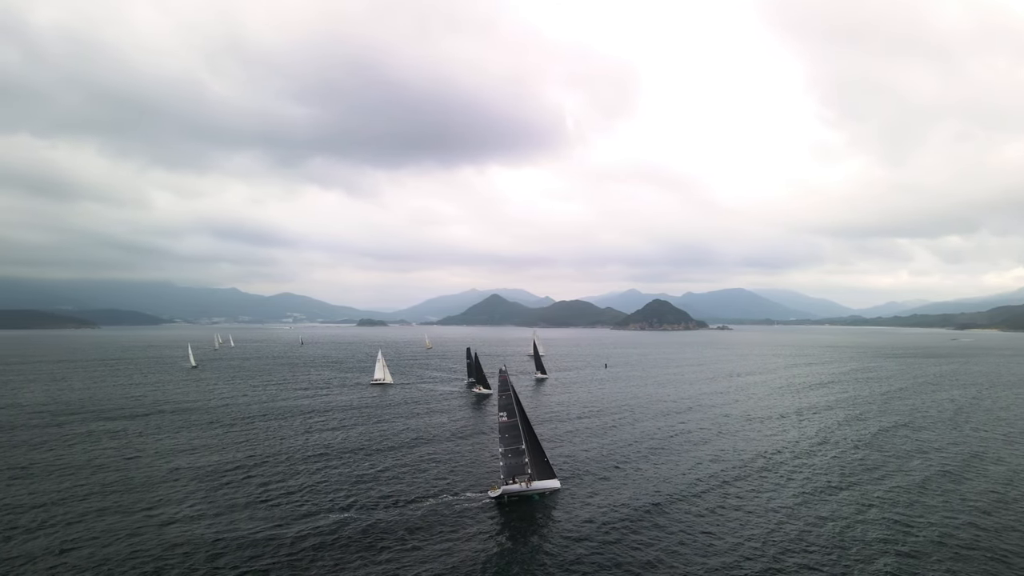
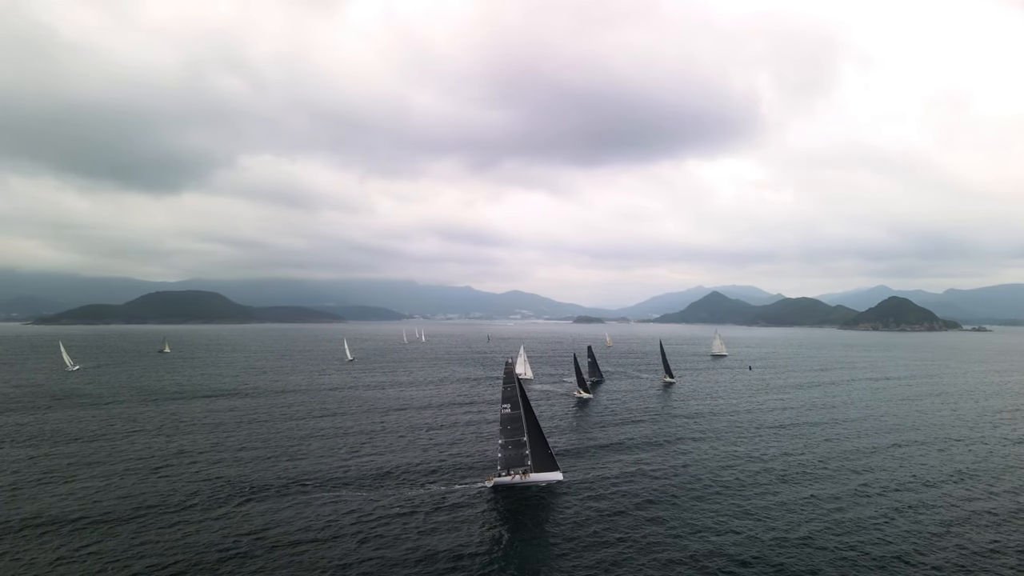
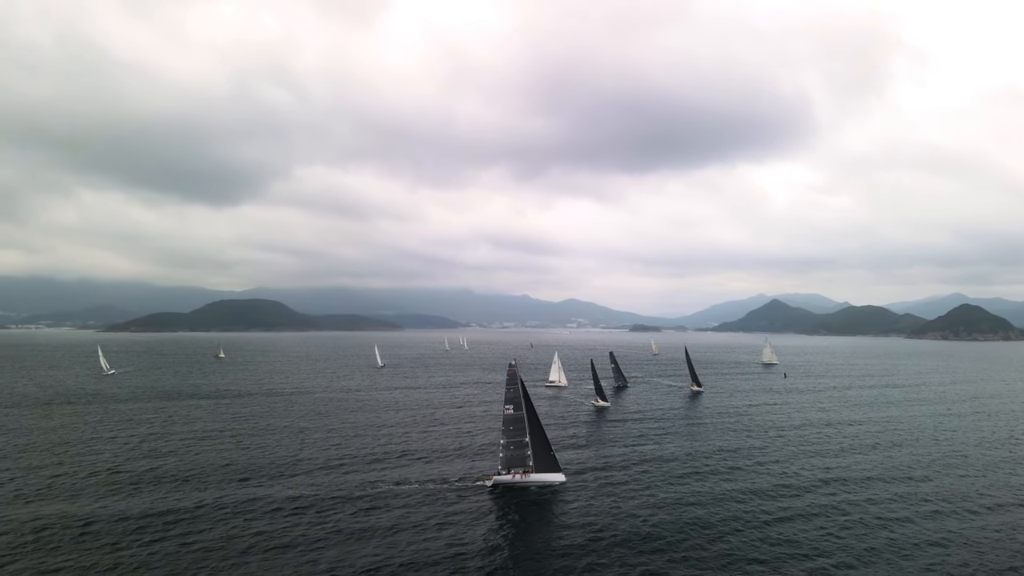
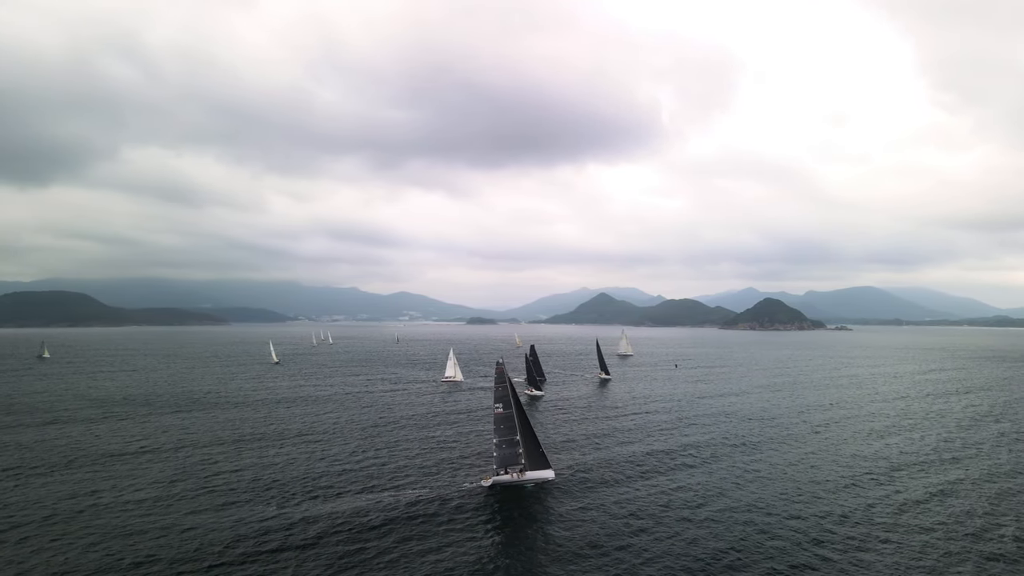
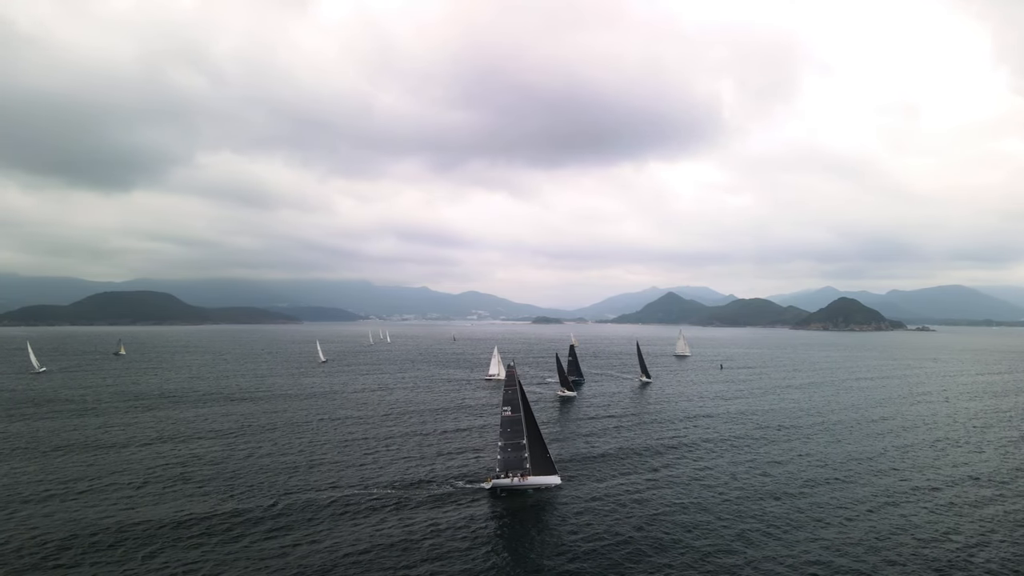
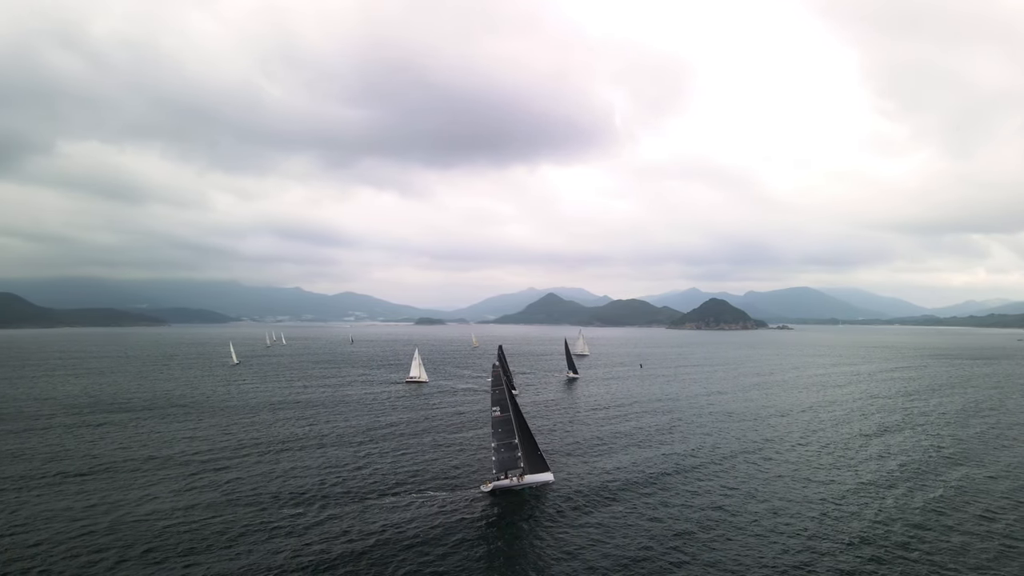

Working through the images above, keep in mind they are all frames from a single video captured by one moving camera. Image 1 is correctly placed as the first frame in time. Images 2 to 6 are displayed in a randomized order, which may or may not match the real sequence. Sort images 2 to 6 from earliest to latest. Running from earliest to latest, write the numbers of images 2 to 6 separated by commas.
6, 4, 5, 2, 3
